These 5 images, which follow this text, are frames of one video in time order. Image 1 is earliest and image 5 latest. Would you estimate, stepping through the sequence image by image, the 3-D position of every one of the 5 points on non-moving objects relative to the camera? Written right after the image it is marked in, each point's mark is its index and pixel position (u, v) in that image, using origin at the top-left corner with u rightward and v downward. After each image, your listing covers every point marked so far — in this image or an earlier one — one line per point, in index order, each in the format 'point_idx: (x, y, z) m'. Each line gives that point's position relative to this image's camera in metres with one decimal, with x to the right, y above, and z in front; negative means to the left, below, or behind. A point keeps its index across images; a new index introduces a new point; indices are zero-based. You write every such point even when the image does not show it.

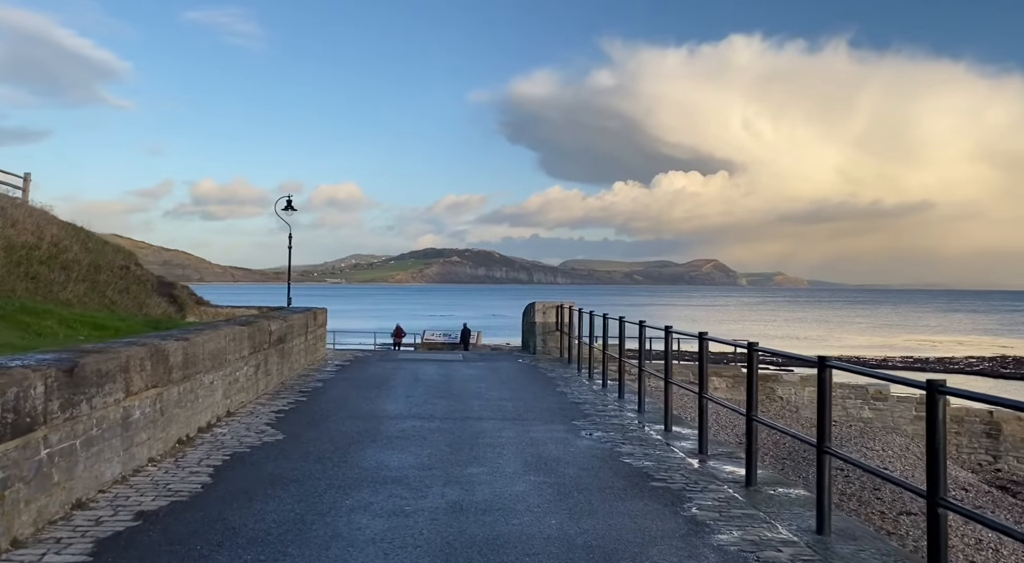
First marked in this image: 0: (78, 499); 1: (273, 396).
0: (-2.9, -1.5, +5.2) m
1: (-3.2, -1.6, +10.5) m
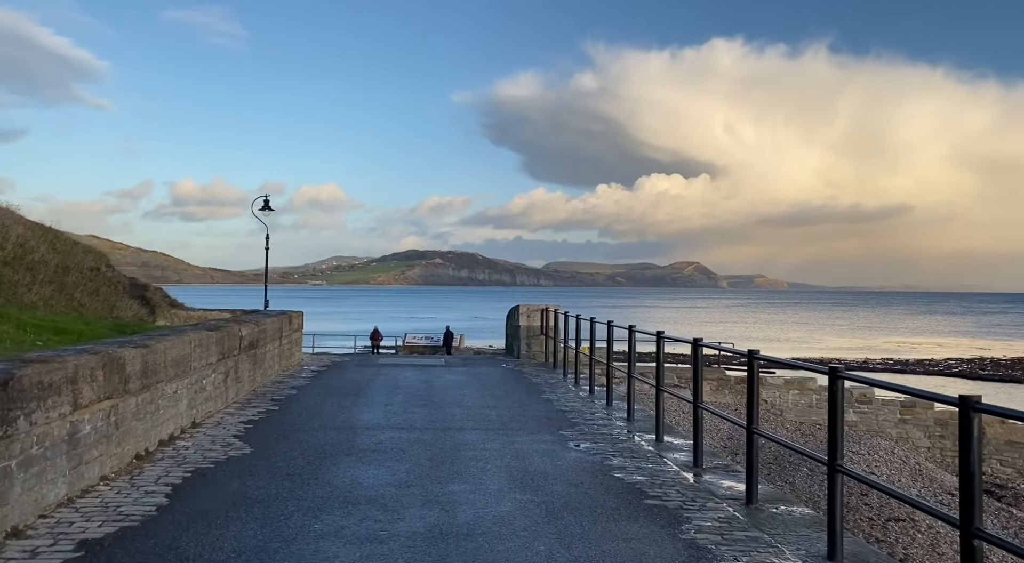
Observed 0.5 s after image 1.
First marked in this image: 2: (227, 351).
0: (-3.0, -1.5, +4.6) m
1: (-3.5, -1.6, +9.9) m
2: (-3.6, -0.9, +9.8) m
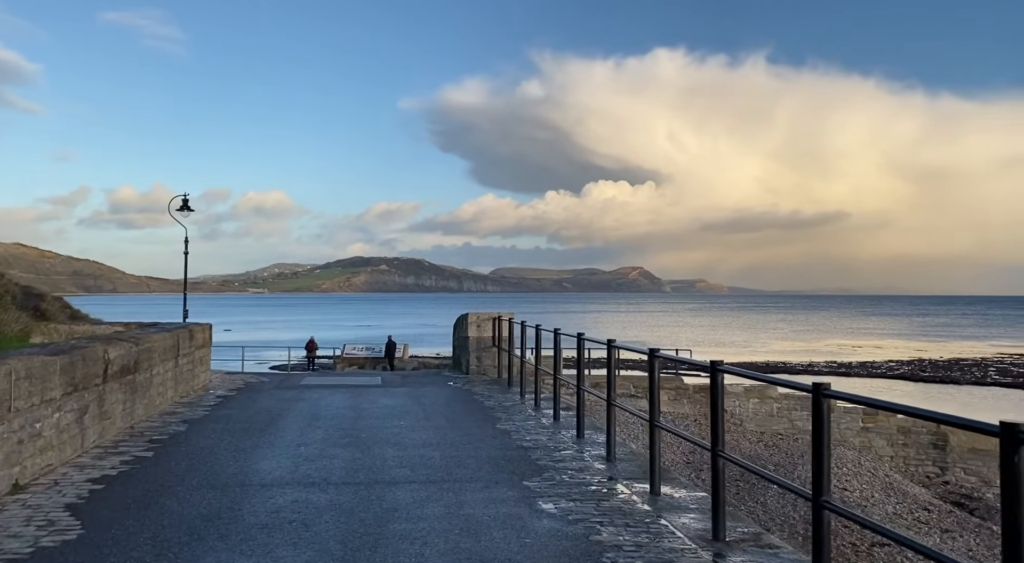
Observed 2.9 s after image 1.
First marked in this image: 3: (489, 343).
0: (-3.2, -1.5, +2.3) m
1: (-4.0, -1.6, +7.5) m
2: (-4.1, -1.0, +7.4) m
3: (-0.5, -1.2, +15.7) m
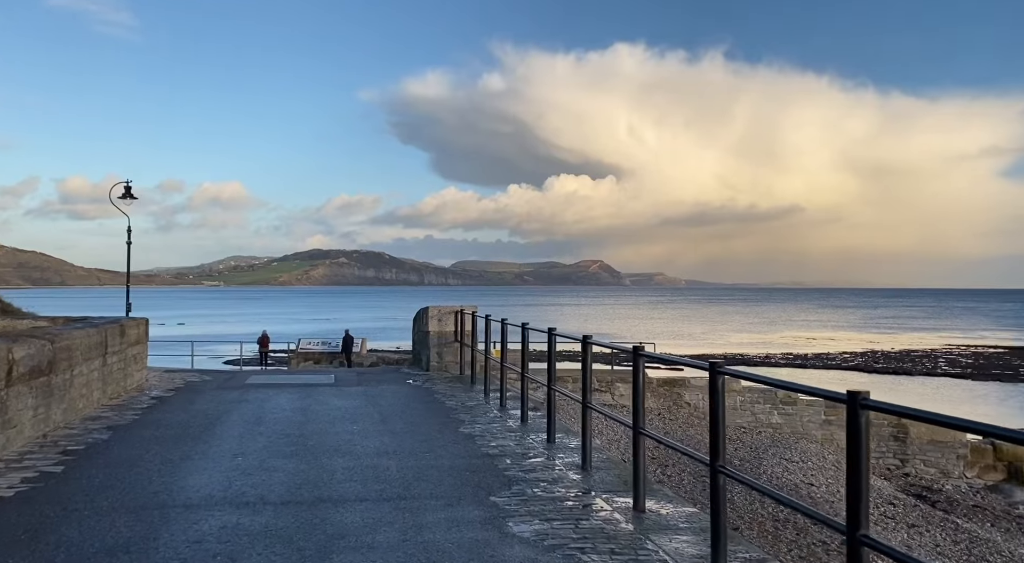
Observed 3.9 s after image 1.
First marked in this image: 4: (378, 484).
0: (-3.2, -1.4, +1.4) m
1: (-4.3, -1.6, +6.5) m
2: (-4.4, -0.9, +6.4) m
3: (-1.2, -1.1, +14.9) m
4: (-1.1, -1.6, +6.3) m
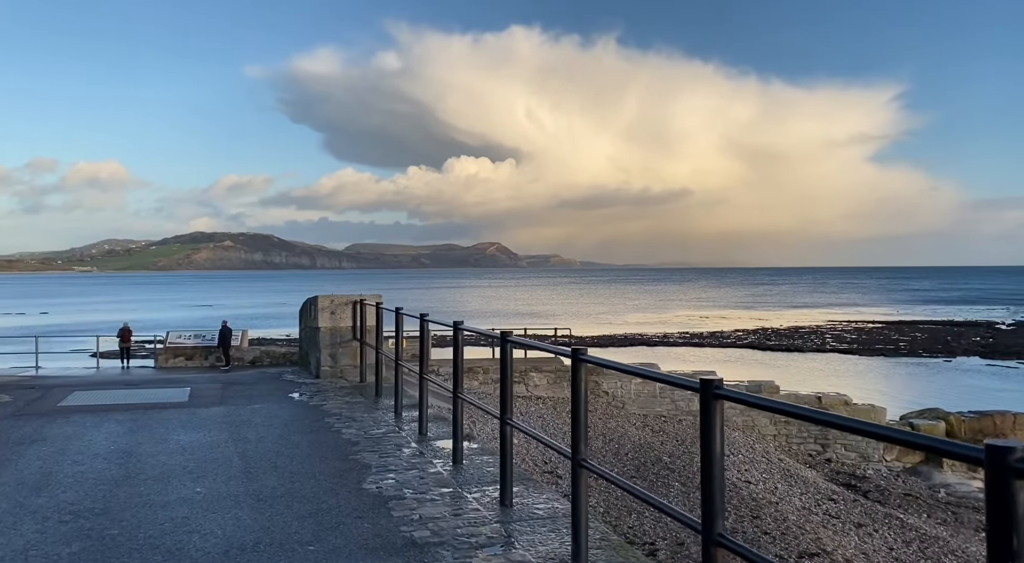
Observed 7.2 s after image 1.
0: (-2.7, -1.5, -1.9) m
1: (-4.5, -1.5, +3.1) m
2: (-4.6, -0.8, +3.0) m
3: (-2.5, -0.8, +11.8) m
4: (-1.3, -1.5, +3.3) m
